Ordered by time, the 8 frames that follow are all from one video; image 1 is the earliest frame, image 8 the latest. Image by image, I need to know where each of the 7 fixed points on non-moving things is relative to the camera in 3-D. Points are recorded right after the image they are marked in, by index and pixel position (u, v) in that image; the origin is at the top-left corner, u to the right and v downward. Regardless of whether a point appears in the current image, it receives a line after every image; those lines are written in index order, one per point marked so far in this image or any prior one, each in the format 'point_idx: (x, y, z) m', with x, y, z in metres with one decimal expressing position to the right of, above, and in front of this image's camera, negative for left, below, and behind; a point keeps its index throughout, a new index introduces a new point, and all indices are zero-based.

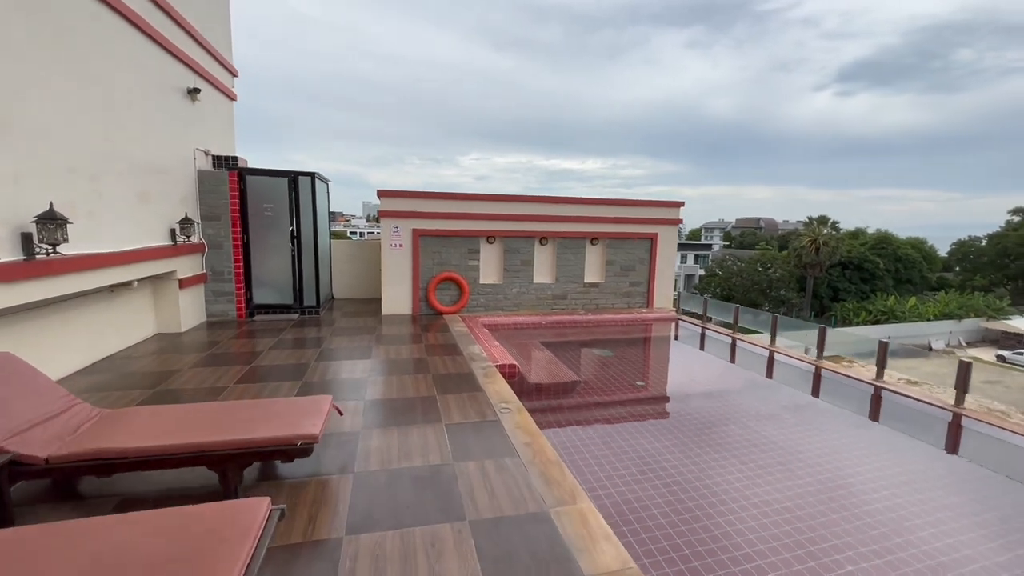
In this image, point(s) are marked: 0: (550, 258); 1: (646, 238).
0: (+0.9, +0.6, +9.6) m
1: (+3.0, +1.1, +10.1) m
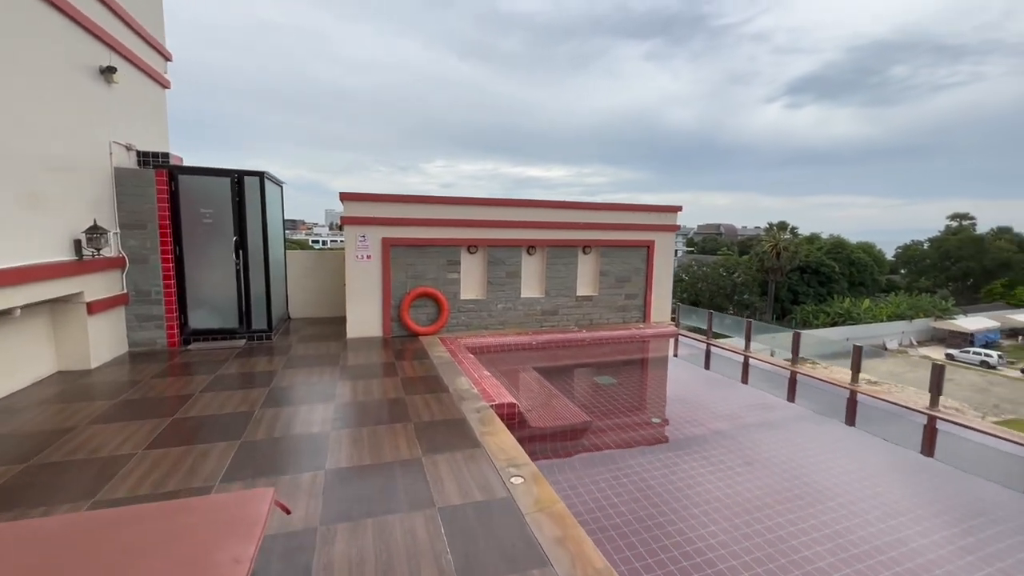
0: (+0.6, +0.3, +8.7) m
1: (+2.7, +0.8, +9.3) m
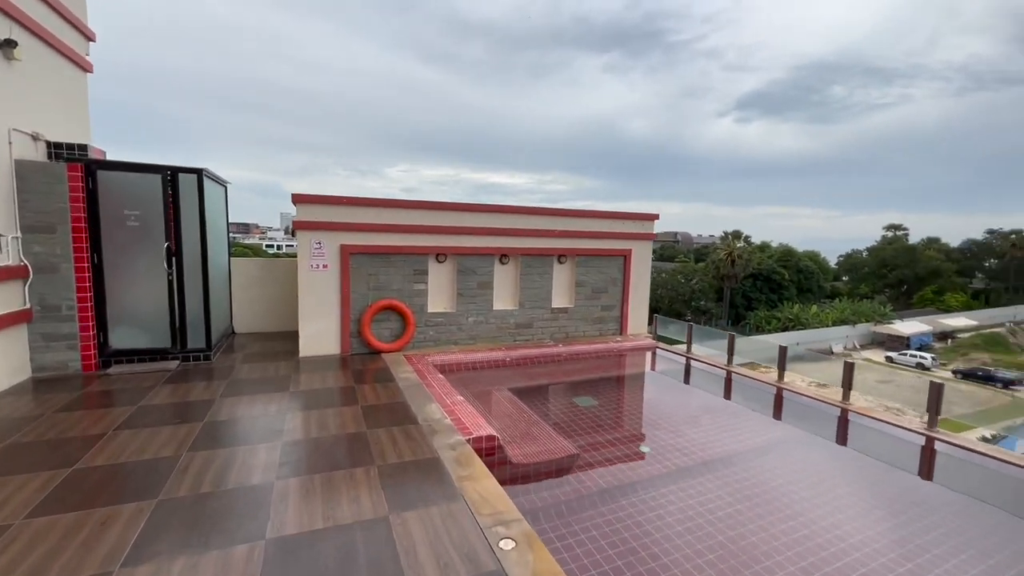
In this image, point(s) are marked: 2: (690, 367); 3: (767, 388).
0: (0.0, +0.2, +8.2) m
1: (+2.1, +0.6, +9.0) m
2: (+3.2, -1.4, +8.5) m
3: (+4.0, -1.6, +7.2) m
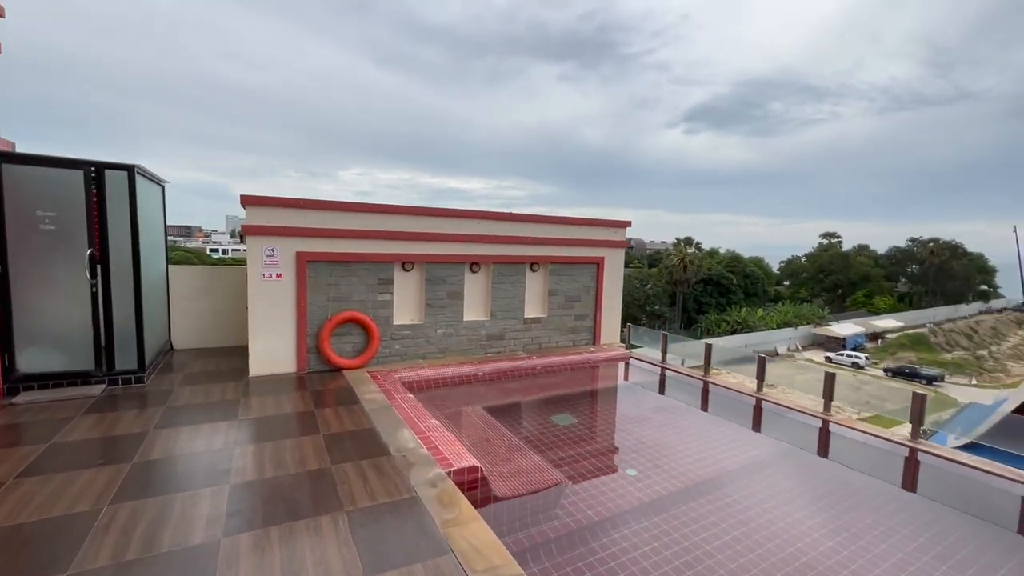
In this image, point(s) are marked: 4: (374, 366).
0: (-0.5, 0.0, +7.8) m
1: (+1.5, +0.5, +8.8) m
2: (+2.7, -1.6, +8.4) m
3: (+3.6, -1.7, +7.2) m
4: (-1.9, -1.2, +6.6) m
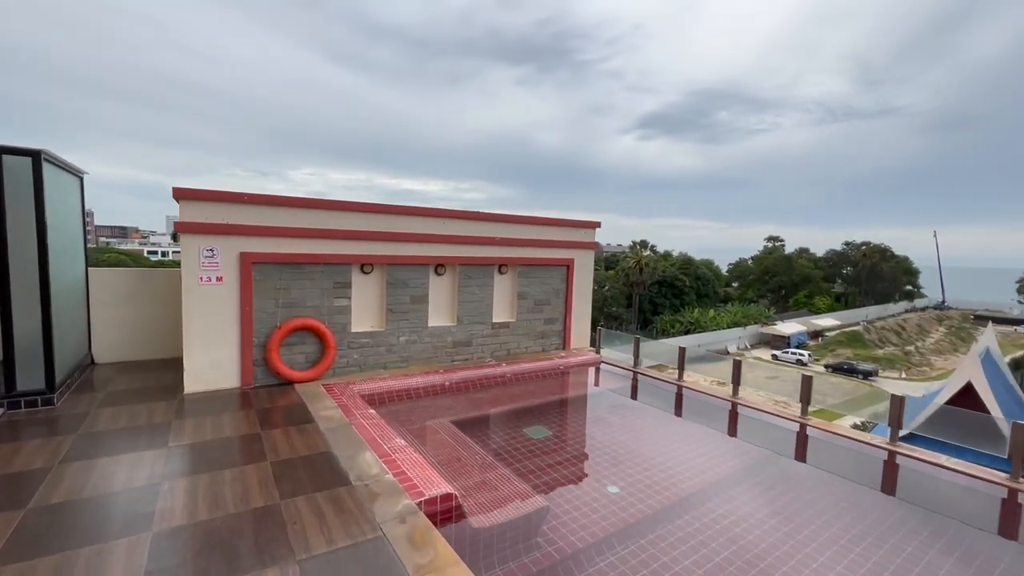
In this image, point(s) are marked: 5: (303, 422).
0: (-1.0, -0.1, +7.4) m
1: (+0.9, +0.4, +8.5) m
2: (+2.1, -1.6, +8.2) m
3: (+3.1, -1.7, +7.1) m
4: (-2.3, -1.2, +6.1) m
5: (-1.9, -1.2, +4.3) m
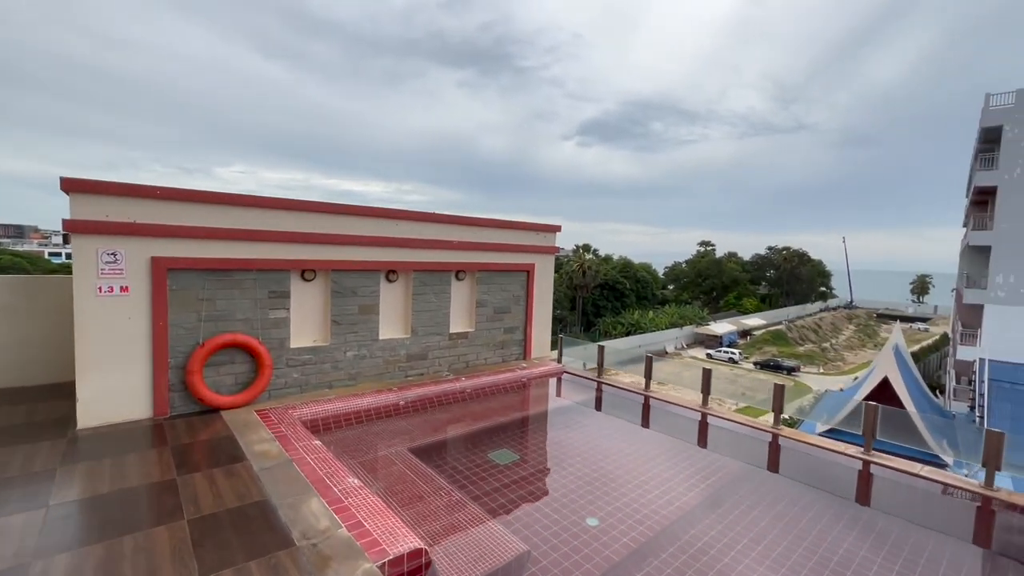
0: (-1.6, -0.2, +6.8) m
1: (+0.1, +0.3, +8.2) m
2: (+1.4, -1.7, +8.0) m
3: (+2.5, -1.8, +7.0) m
4: (-2.8, -1.3, +5.3) m
5: (-2.2, -1.3, +3.6) m
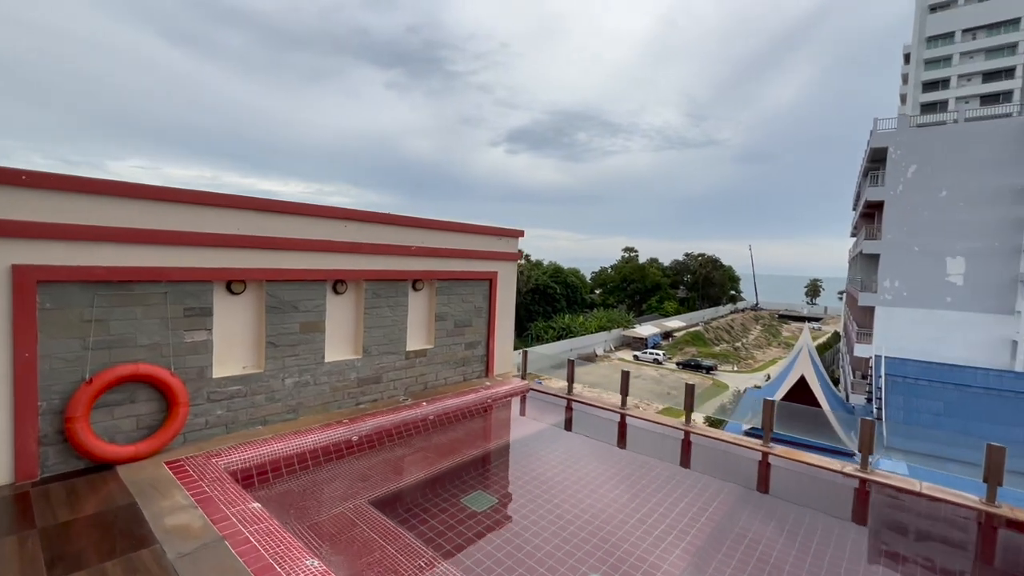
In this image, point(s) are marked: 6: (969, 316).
0: (-2.1, -0.3, +5.9) m
1: (-0.6, +0.2, +7.5) m
2: (+0.7, -1.9, +7.5) m
3: (+2.0, -2.0, +6.7) m
4: (-3.0, -1.4, +4.3) m
5: (-2.1, -1.4, +2.7) m
6: (+15.8, -0.9, +16.5) m
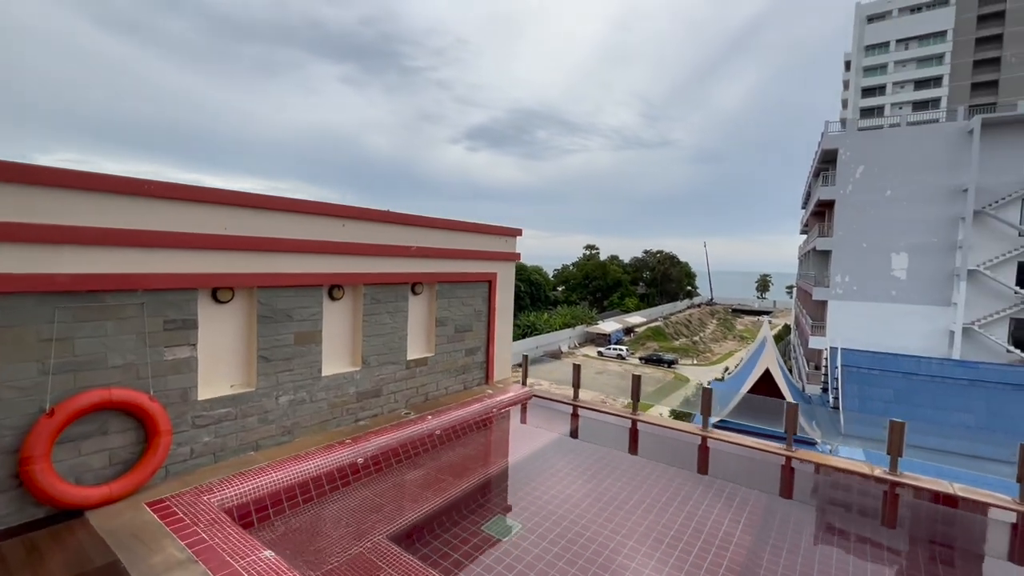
0: (-2.0, -0.4, +5.4) m
1: (-0.6, +0.1, +7.1) m
2: (+0.7, -1.9, +7.2) m
3: (+2.0, -2.0, +6.5) m
4: (-2.8, -1.5, +3.7) m
5: (-1.8, -1.5, +2.2) m
6: (+15.0, -0.7, +17.4) m
